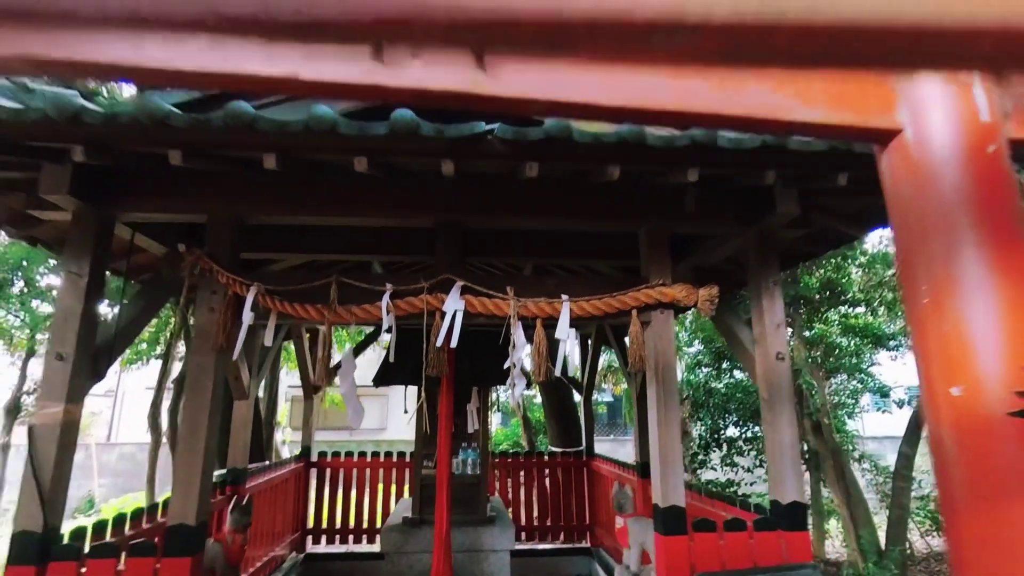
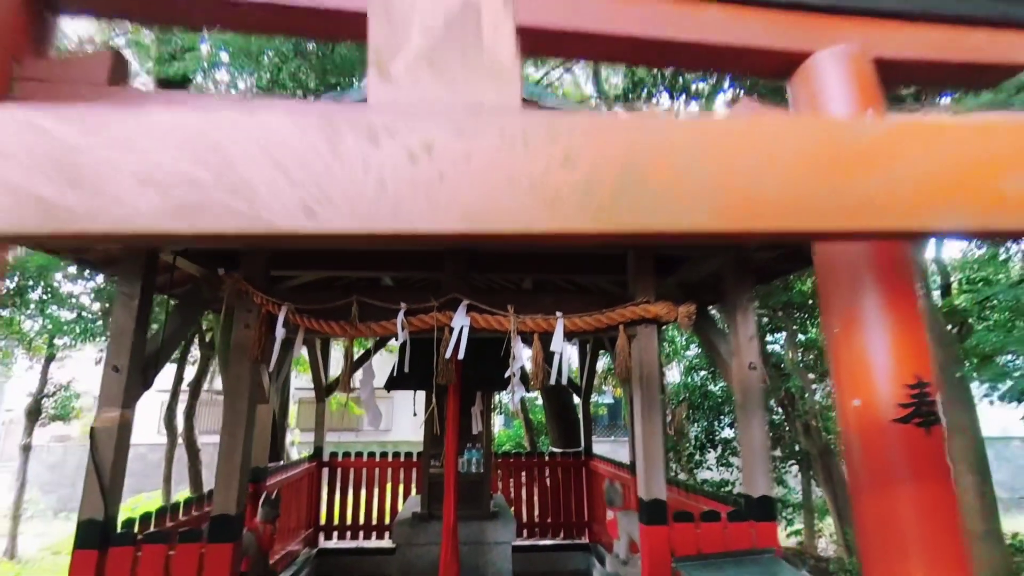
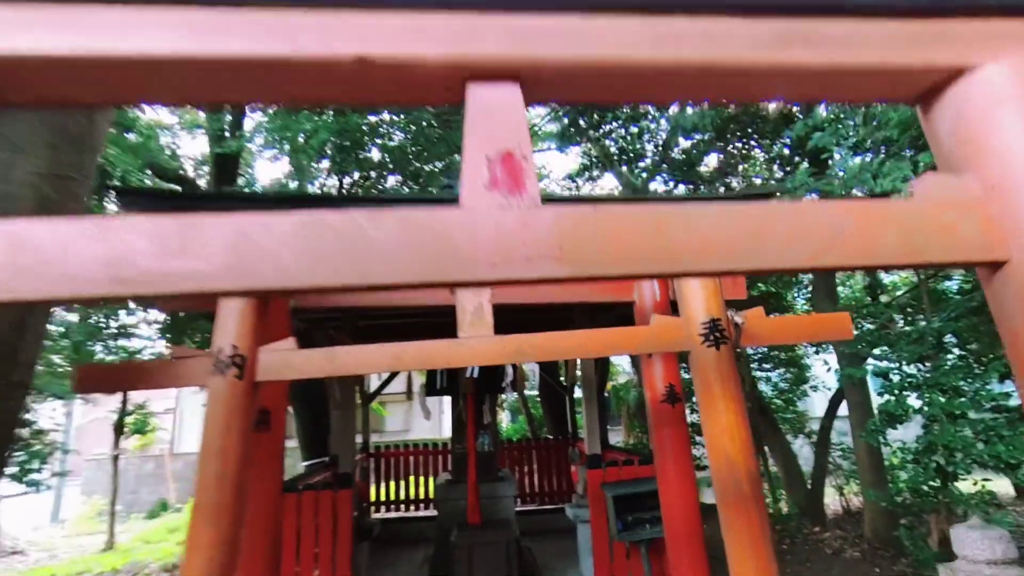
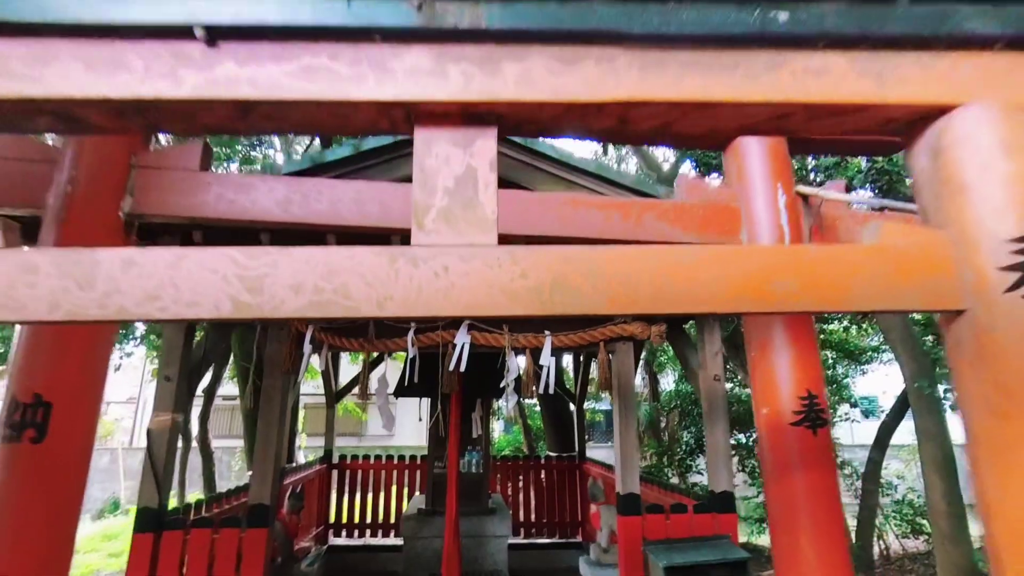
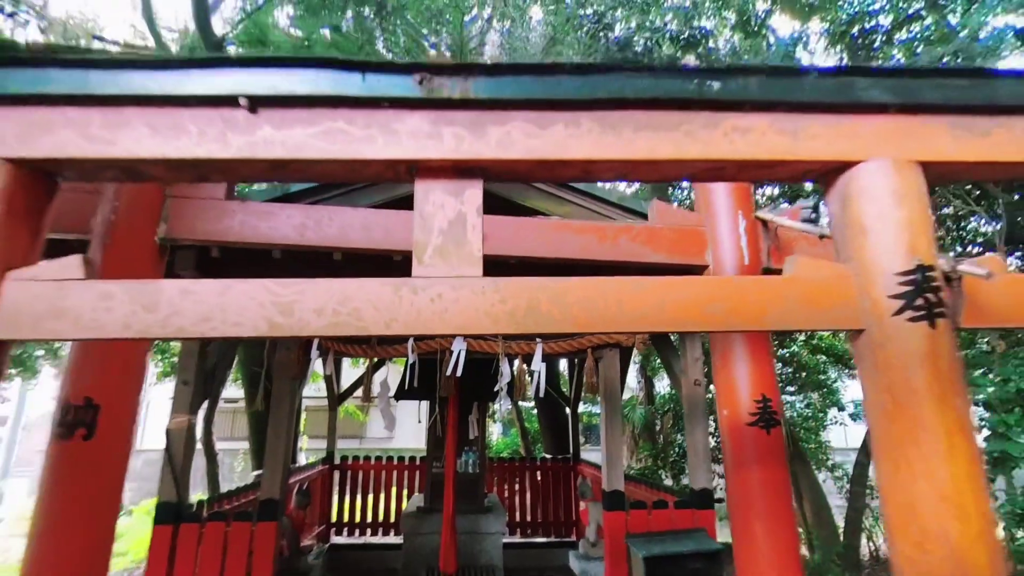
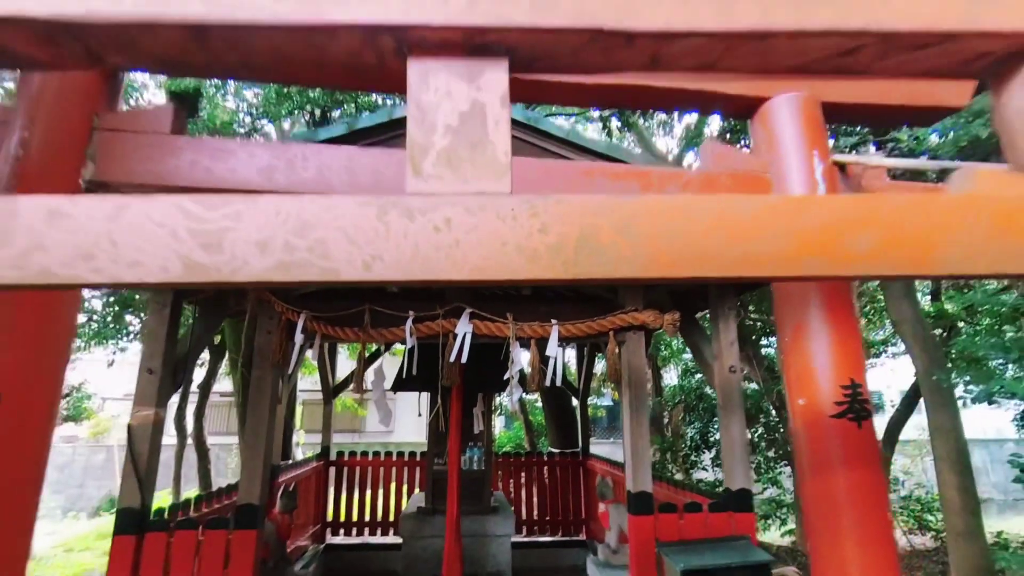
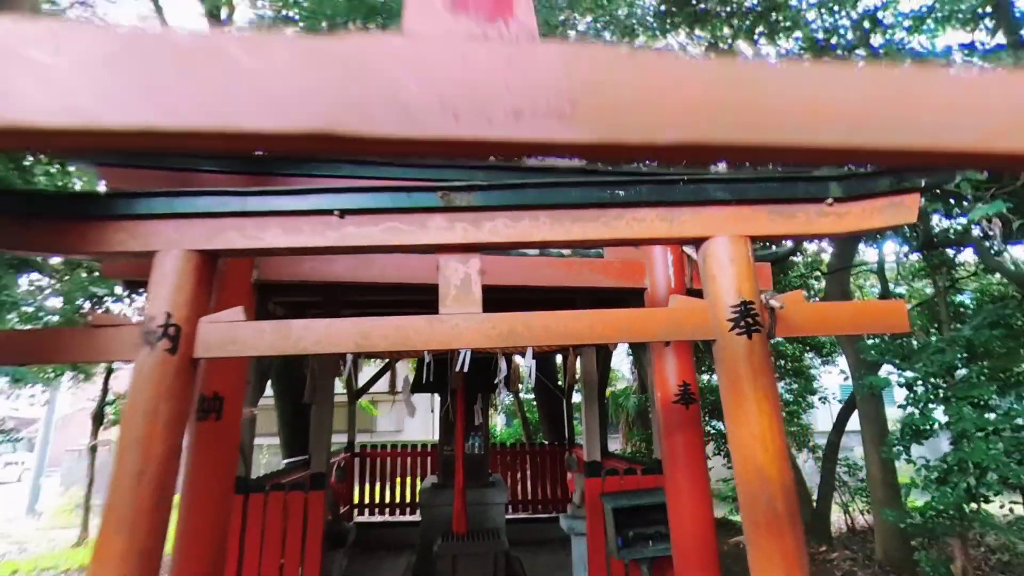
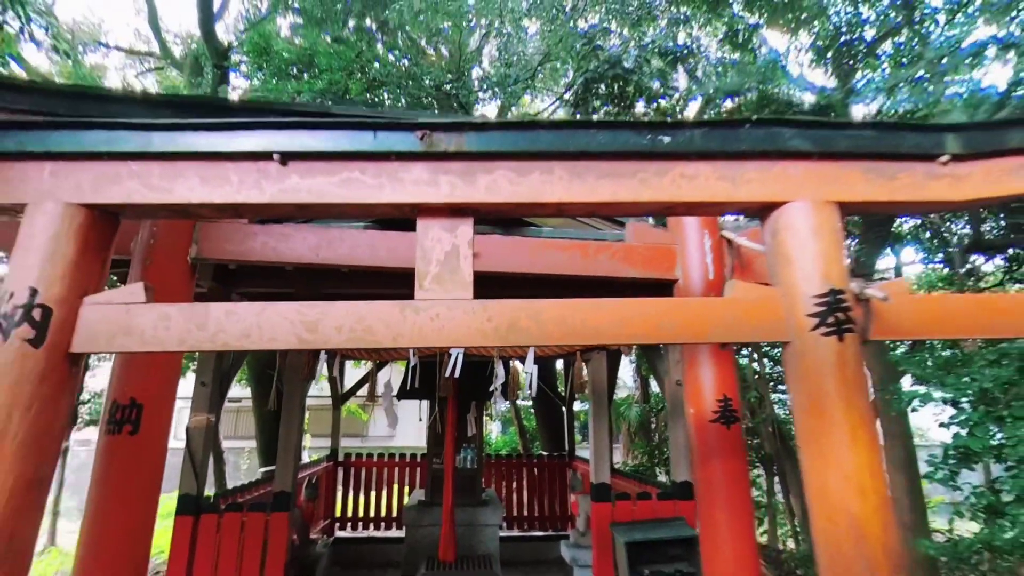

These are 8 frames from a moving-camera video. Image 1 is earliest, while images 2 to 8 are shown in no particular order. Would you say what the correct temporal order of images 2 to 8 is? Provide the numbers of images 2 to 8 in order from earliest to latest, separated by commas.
2, 6, 4, 5, 8, 7, 3
